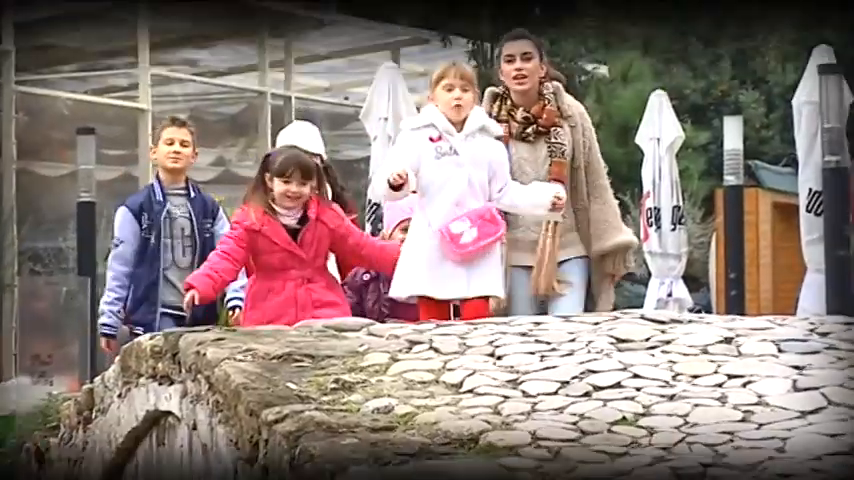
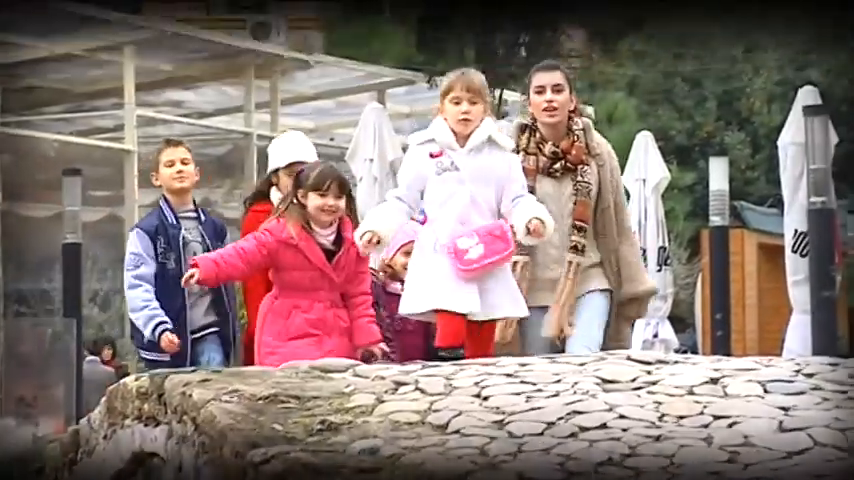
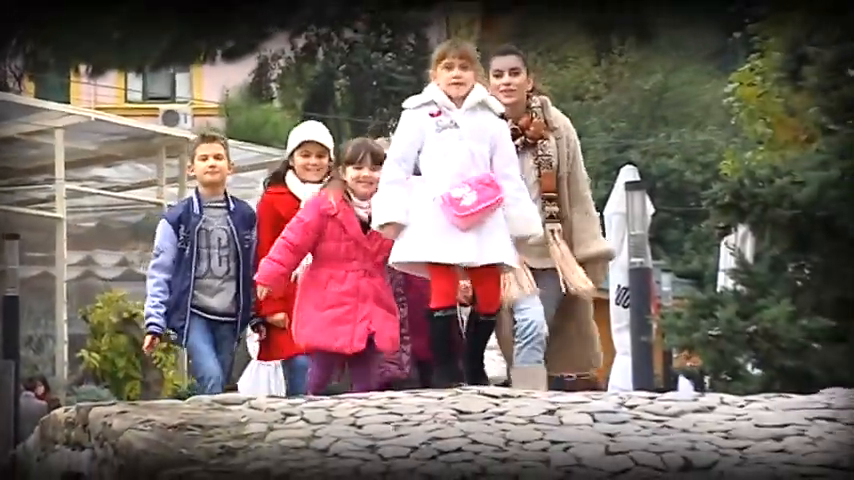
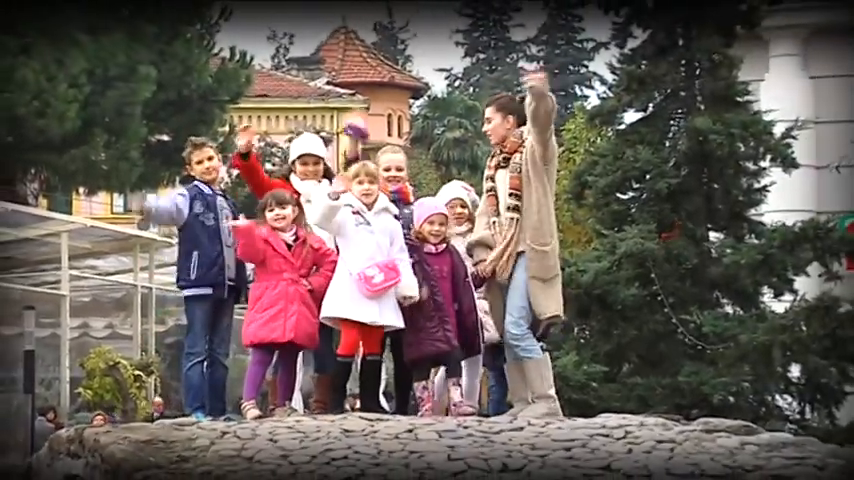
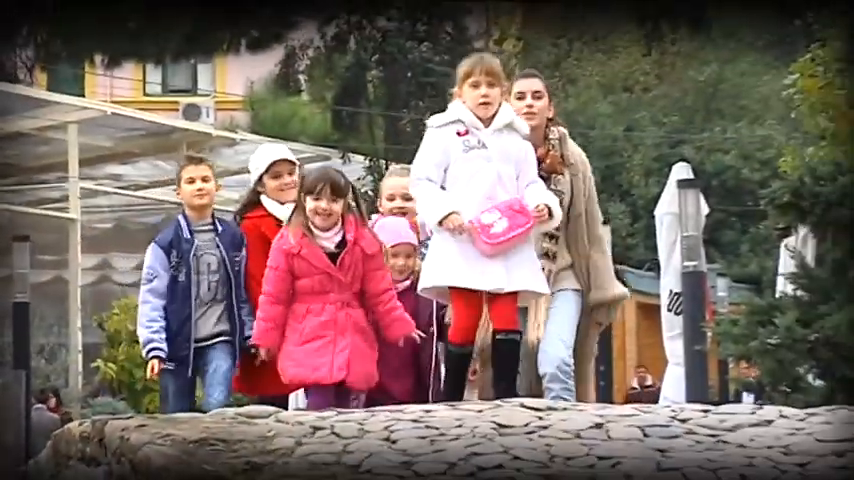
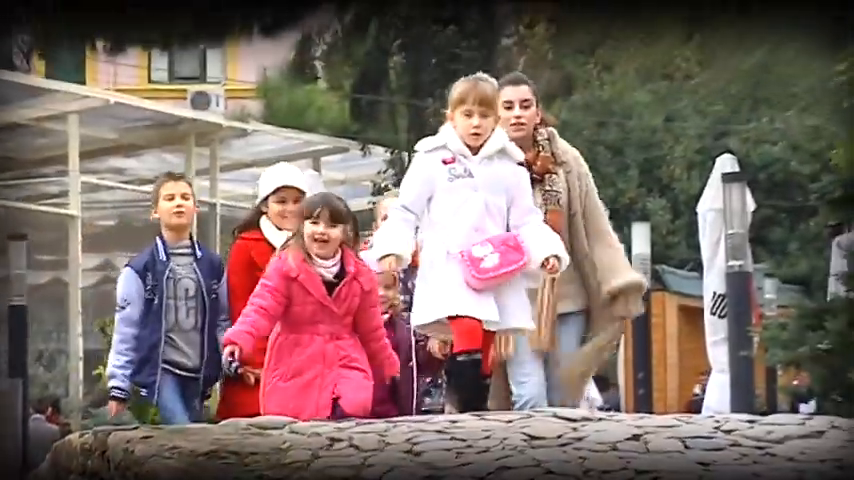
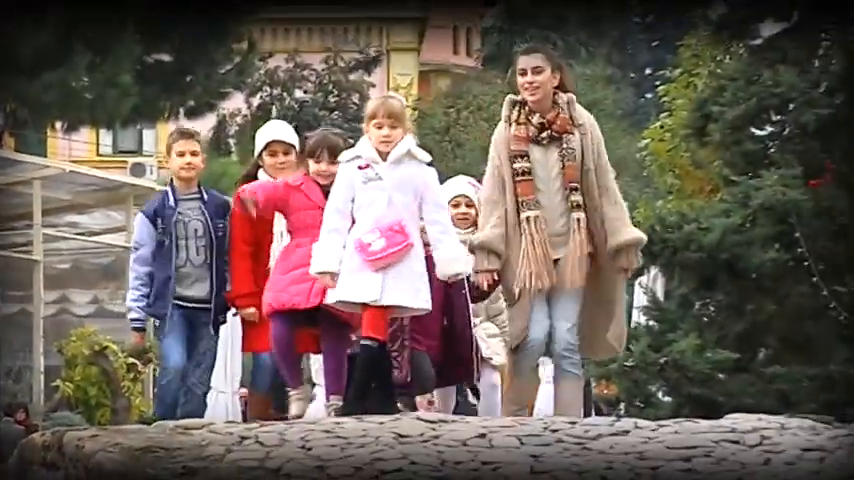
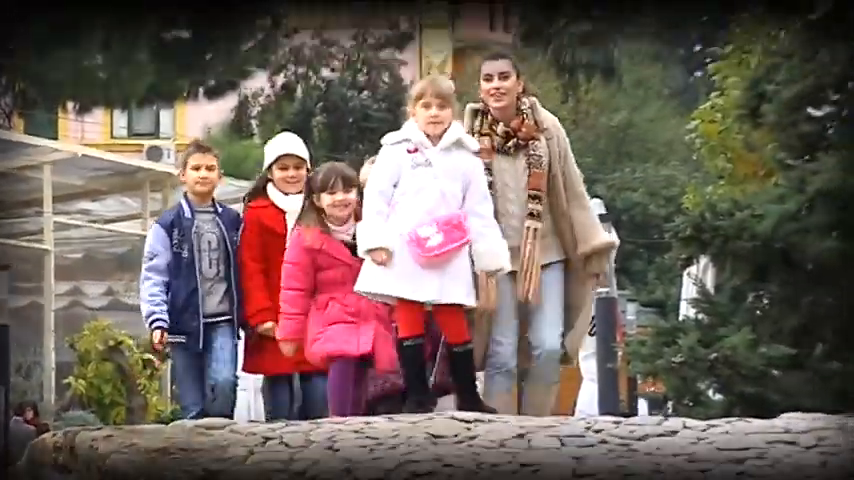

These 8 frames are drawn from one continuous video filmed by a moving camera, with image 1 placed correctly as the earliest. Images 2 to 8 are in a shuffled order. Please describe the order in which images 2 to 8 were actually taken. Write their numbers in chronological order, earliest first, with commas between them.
2, 6, 5, 3, 8, 7, 4
